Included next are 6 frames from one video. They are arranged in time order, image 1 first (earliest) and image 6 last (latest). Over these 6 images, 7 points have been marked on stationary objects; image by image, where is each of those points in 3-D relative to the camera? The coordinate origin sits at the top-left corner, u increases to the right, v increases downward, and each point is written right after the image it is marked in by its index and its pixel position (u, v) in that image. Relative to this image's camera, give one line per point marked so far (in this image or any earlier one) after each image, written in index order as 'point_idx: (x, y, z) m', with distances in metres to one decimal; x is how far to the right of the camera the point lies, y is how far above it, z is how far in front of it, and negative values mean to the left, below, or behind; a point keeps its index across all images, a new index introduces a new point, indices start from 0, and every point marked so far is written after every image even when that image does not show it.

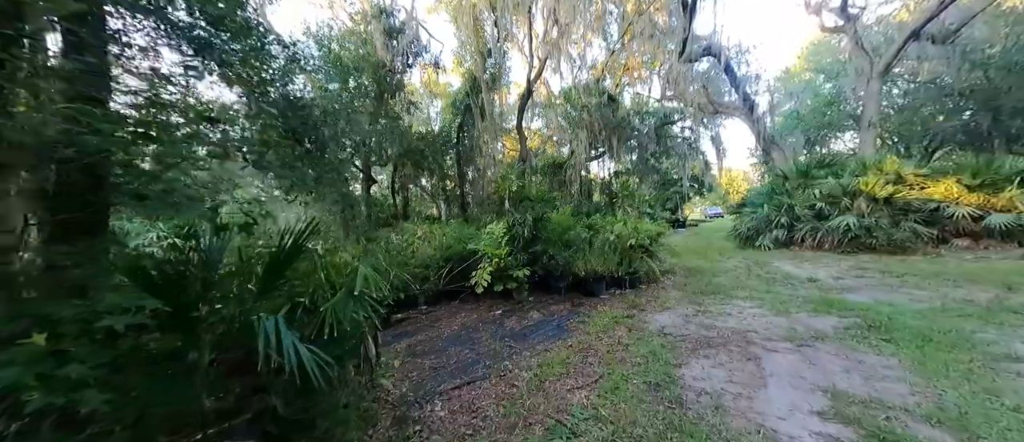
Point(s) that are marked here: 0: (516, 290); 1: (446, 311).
0: (+0.1, -0.8, +3.9) m
1: (-0.7, -1.0, +3.7) m
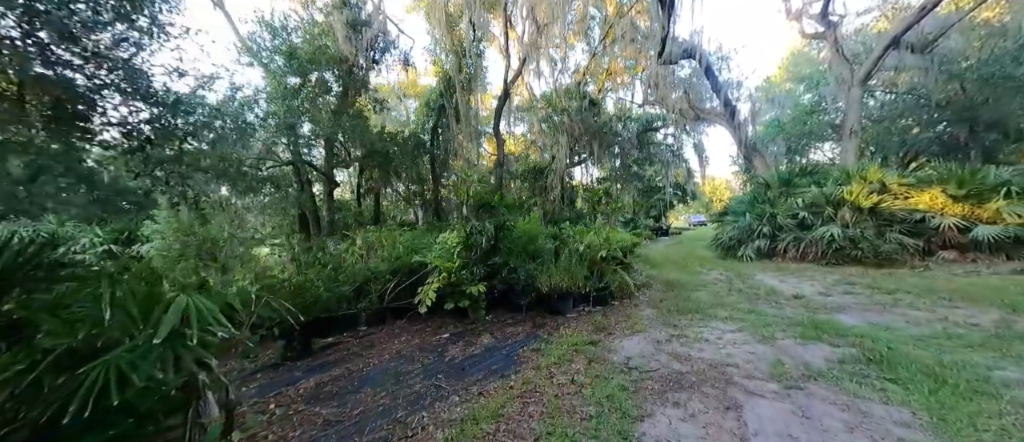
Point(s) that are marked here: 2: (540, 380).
0: (-0.4, -0.9, +3.4) m
1: (-1.2, -1.1, +3.2) m
2: (+0.2, -1.0, +2.1) m
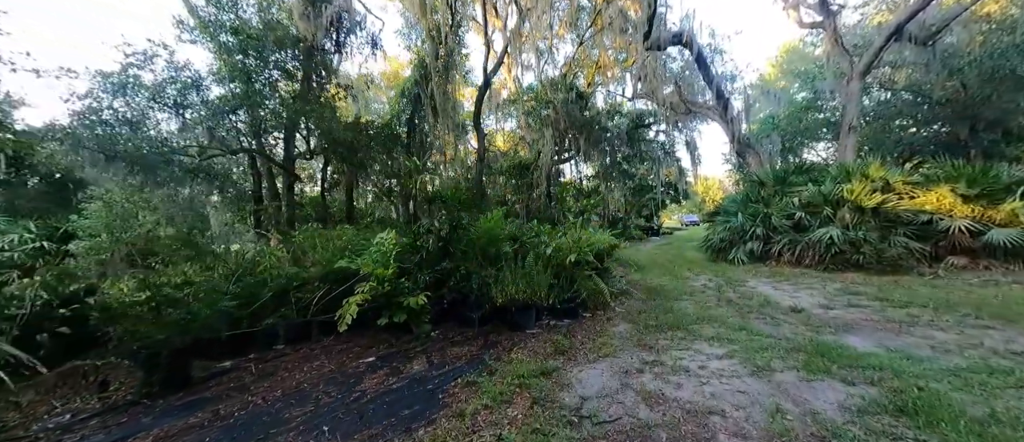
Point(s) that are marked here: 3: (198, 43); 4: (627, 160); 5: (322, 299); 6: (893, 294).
0: (-0.9, -0.9, +2.8) m
1: (-1.6, -1.0, +2.6) m
2: (-0.3, -1.0, +1.5) m
3: (-4.5, +2.5, +4.9) m
4: (+4.0, +2.1, +11.6) m
5: (-1.7, -0.7, +2.9) m
6: (+4.0, -0.8, +3.5) m
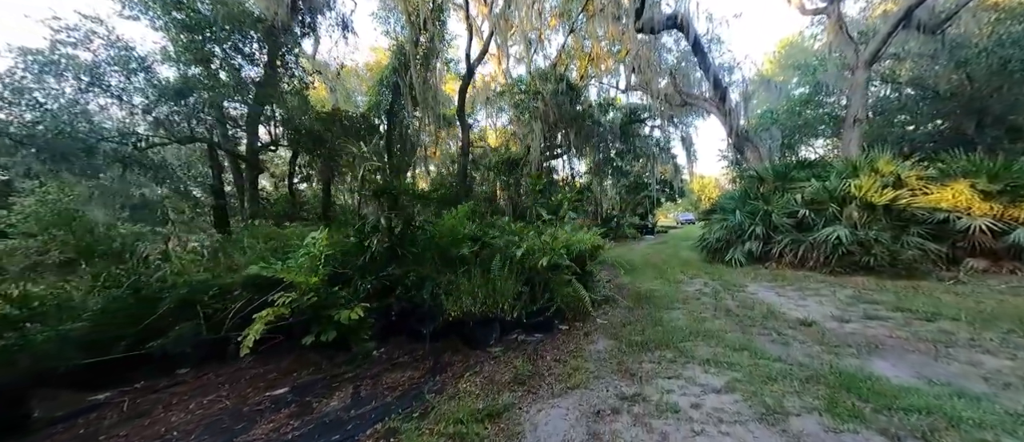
0: (-1.2, -0.8, +2.4) m
1: (-1.9, -1.0, +2.1) m
2: (-0.6, -1.0, +1.0) m
3: (-4.8, +2.6, +4.3) m
4: (+3.6, +2.2, +11.1) m
5: (-2.0, -0.6, +2.4) m
6: (+3.7, -0.7, +3.0) m
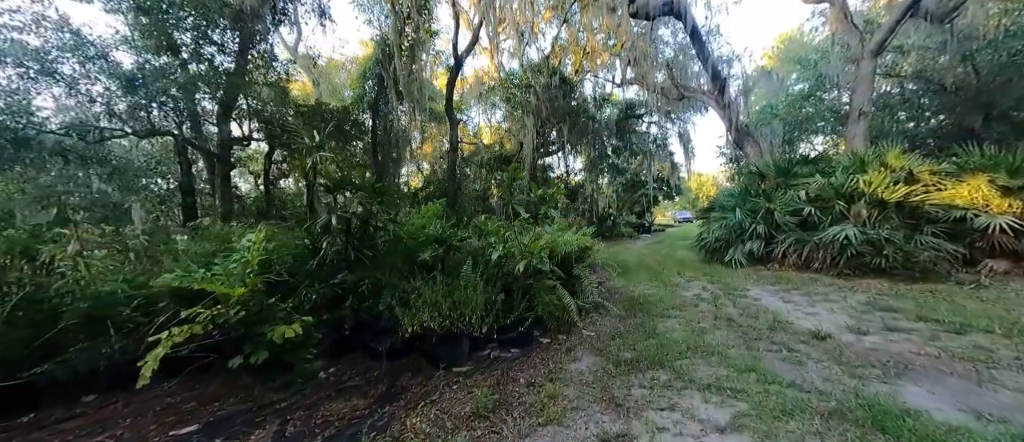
0: (-1.4, -0.8, +2.0) m
1: (-2.1, -1.0, +1.7) m
2: (-0.7, -1.0, +0.7) m
3: (-5.0, +2.6, +3.9) m
4: (+3.3, +2.2, +10.8) m
5: (-2.2, -0.6, +2.1) m
6: (+3.5, -0.7, +2.7) m
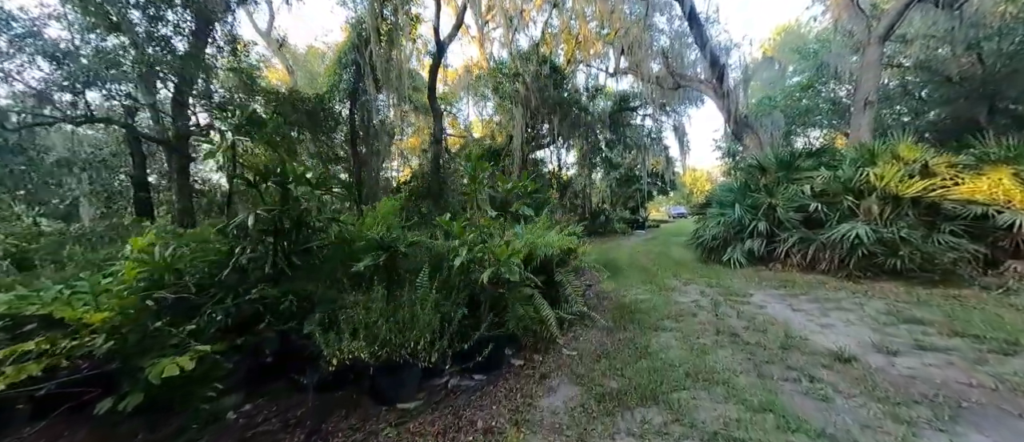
0: (-1.6, -0.8, +1.6) m
1: (-2.3, -1.0, +1.3) m
2: (-0.9, -1.0, +0.2) m
3: (-5.2, +2.6, +3.4) m
4: (+3.0, +2.4, +10.4) m
5: (-2.4, -0.7, +1.6) m
6: (+3.2, -0.7, +2.4) m
